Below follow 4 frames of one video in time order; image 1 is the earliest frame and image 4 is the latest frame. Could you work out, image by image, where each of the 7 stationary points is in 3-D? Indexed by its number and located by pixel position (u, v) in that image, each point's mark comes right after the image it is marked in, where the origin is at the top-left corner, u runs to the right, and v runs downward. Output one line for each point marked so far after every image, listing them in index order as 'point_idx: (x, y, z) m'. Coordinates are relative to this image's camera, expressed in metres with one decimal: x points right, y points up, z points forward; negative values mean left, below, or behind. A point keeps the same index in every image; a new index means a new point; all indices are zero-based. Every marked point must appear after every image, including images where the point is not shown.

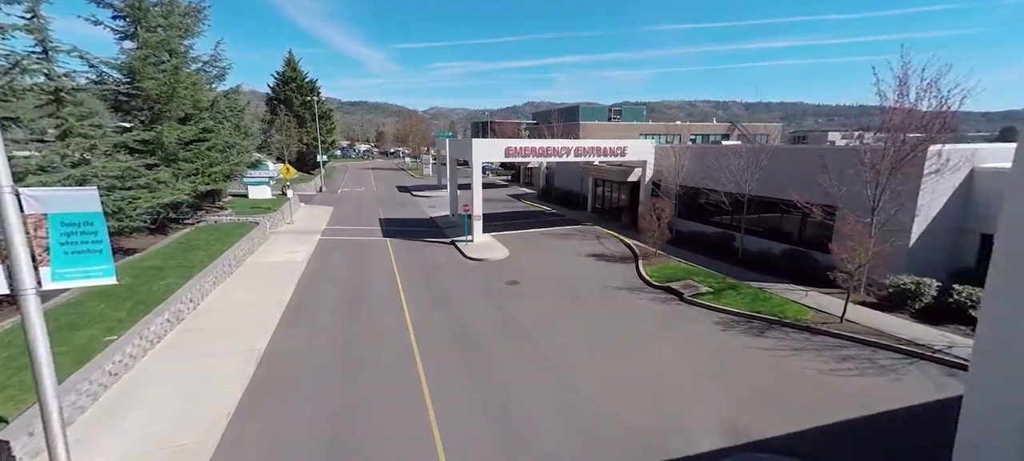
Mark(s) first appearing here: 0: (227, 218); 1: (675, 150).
0: (-12.4, +0.5, +18.4) m
1: (+6.9, +3.4, +17.9) m
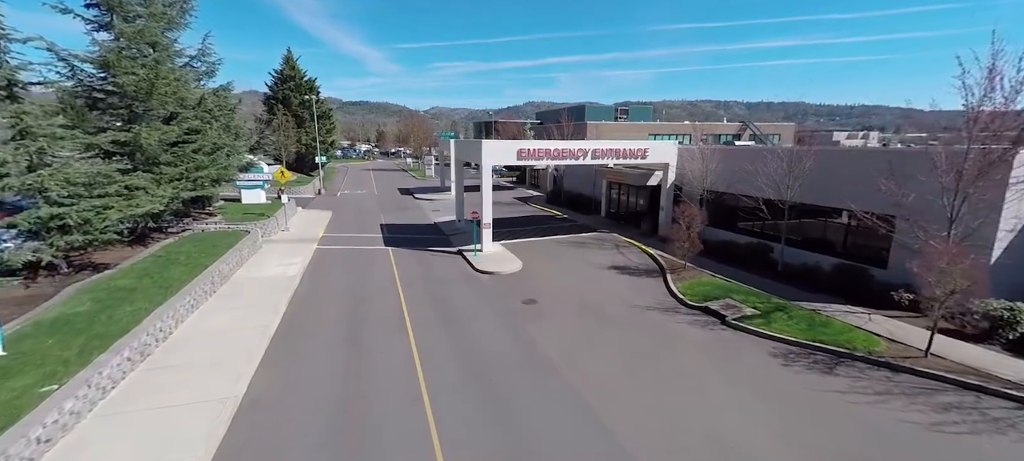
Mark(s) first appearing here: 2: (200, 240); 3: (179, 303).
0: (-11.9, +0.2, +17.0) m
1: (+7.4, +3.0, +16.5) m
2: (-10.8, -0.3, +14.6) m
3: (-7.4, -1.6, +9.3) m
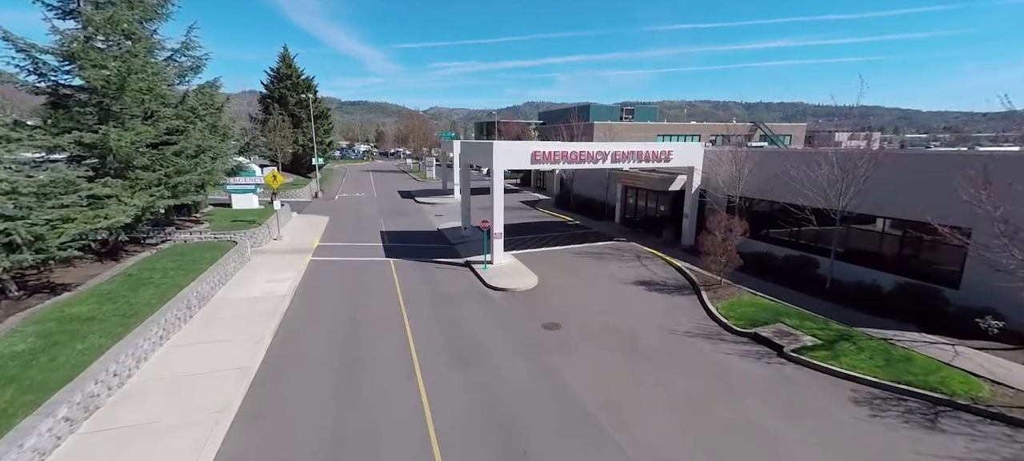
0: (-11.4, -0.2, +15.5) m
1: (+7.9, +2.7, +15.0) m
2: (-10.3, -0.7, +13.2) m
3: (-6.9, -2.0, +7.9) m
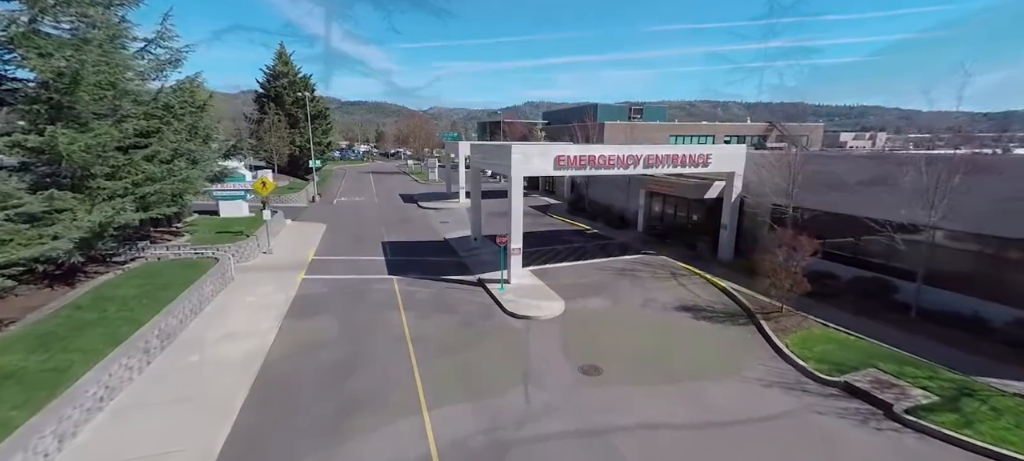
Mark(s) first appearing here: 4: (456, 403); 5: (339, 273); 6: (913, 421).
0: (-10.8, -0.7, +13.6) m
1: (+8.5, +2.2, +13.2) m
2: (-9.7, -1.2, +11.3) m
3: (-6.2, -2.4, +6.0) m
4: (-1.0, -3.2, +7.4) m
5: (-6.2, -1.5, +14.9) m
6: (+6.5, -3.1, +6.8) m
